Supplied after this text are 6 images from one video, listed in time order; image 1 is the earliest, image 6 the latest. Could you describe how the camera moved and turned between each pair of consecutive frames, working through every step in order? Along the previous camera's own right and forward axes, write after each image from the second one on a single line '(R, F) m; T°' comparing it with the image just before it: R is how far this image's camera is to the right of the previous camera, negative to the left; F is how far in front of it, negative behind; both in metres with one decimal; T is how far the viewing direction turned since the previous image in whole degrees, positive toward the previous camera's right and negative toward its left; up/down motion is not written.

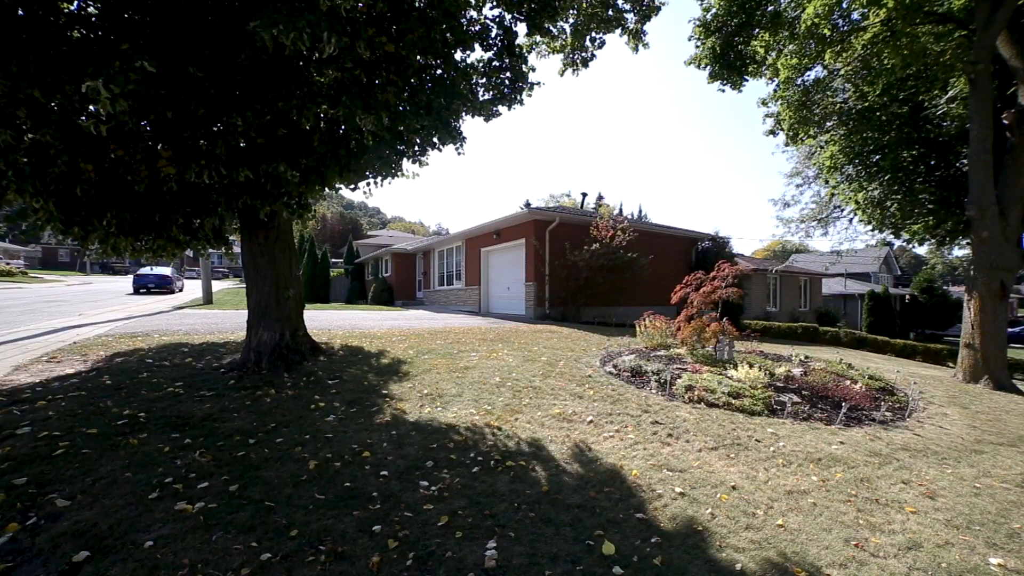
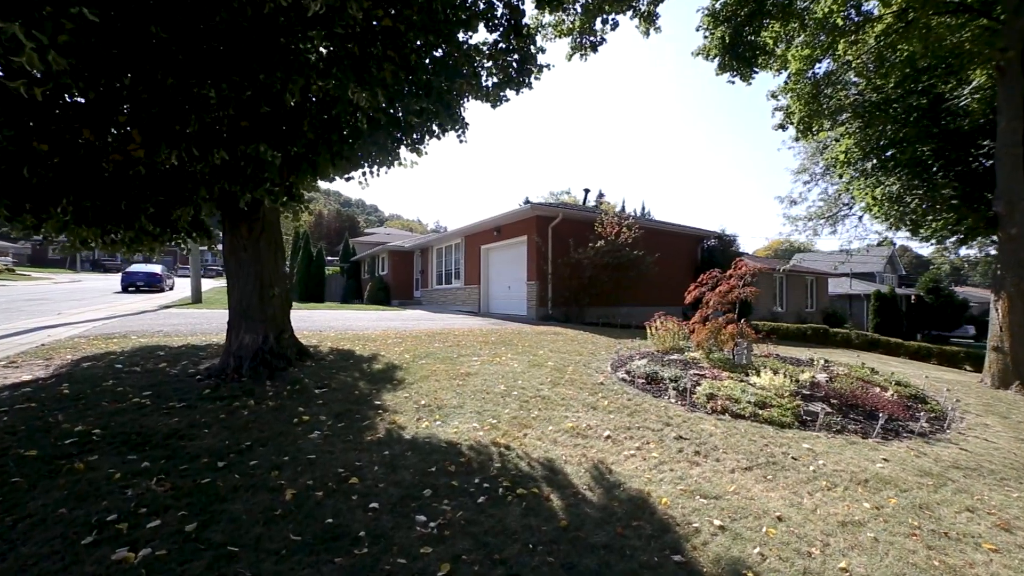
(-0.2, +0.5) m; 0°
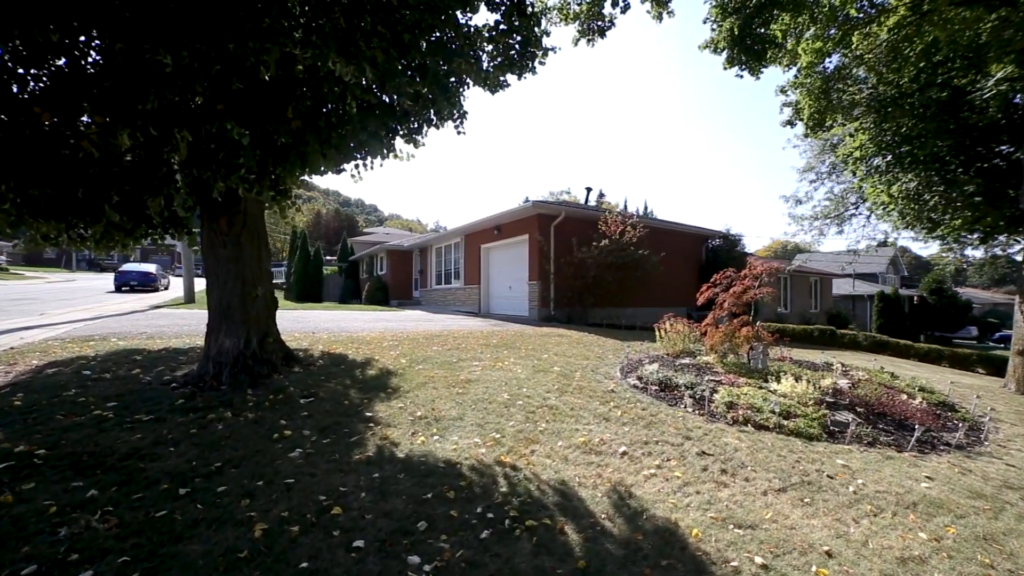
(-0.1, +0.4) m; 0°
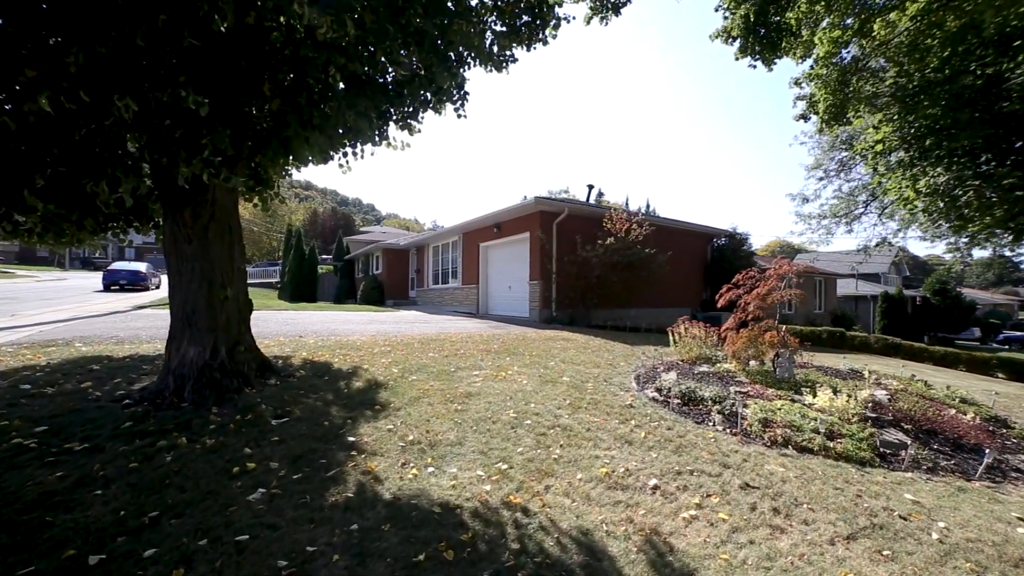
(-0.2, +0.6) m; 0°
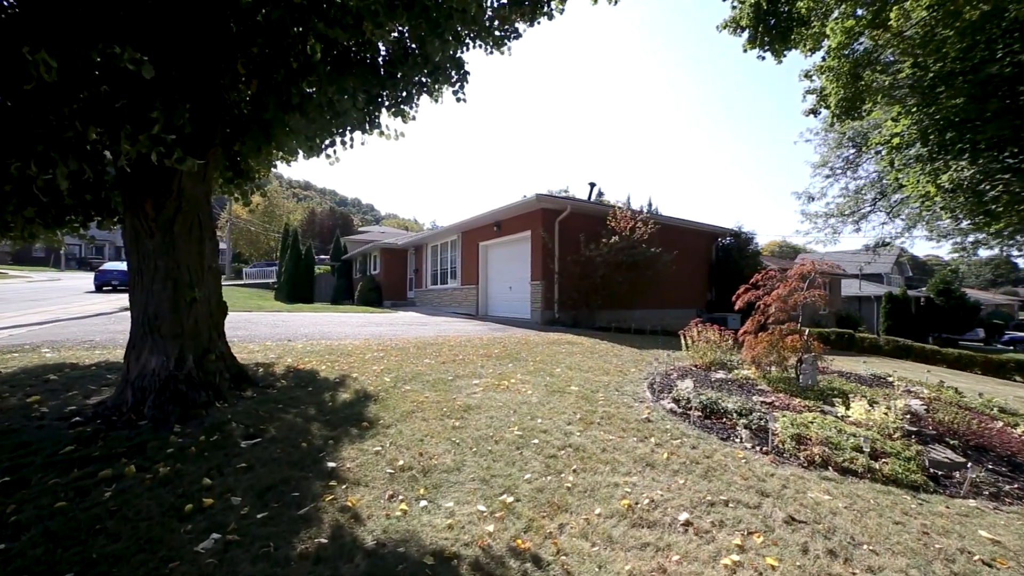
(-0.1, +0.5) m; 0°
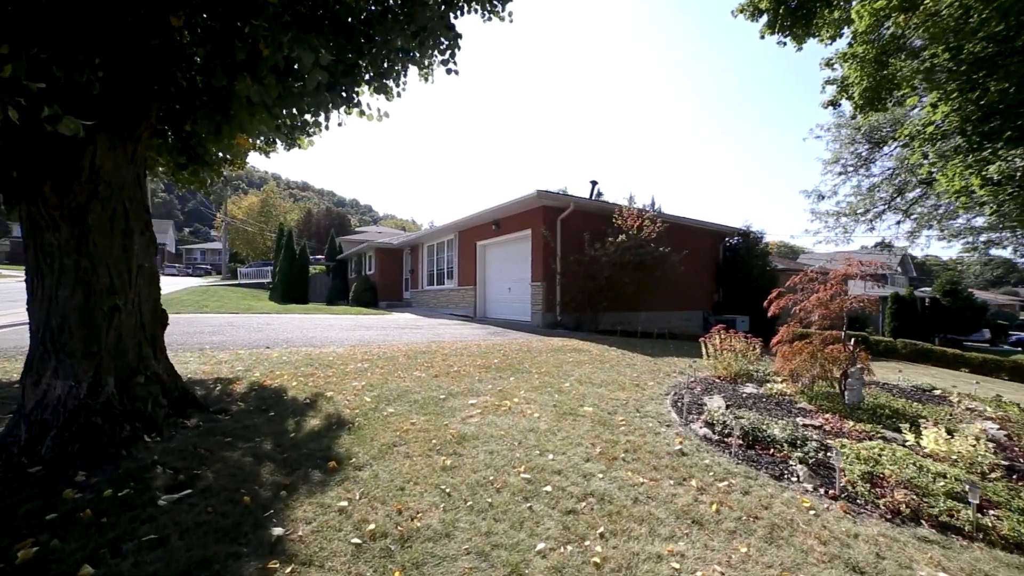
(-0.1, +0.8) m; 0°
